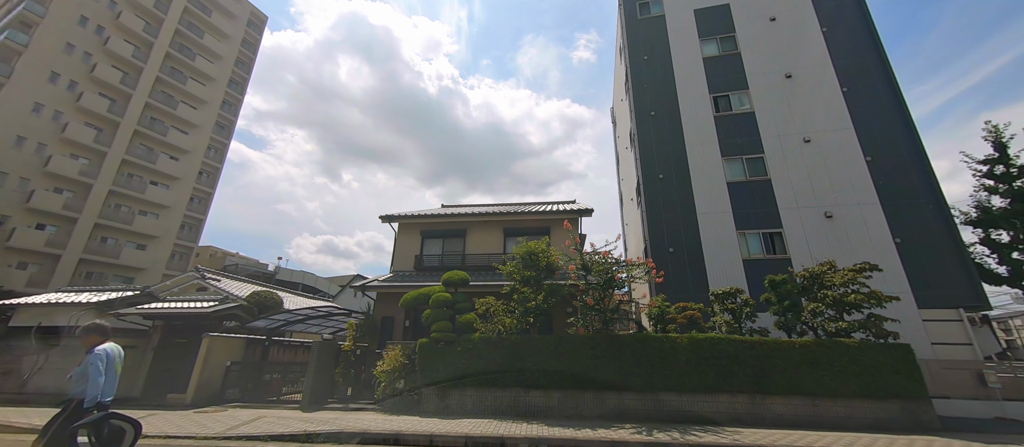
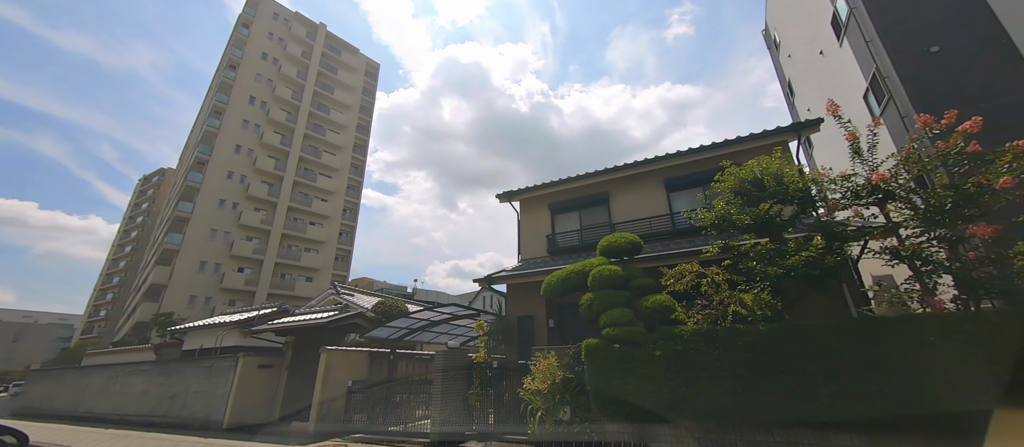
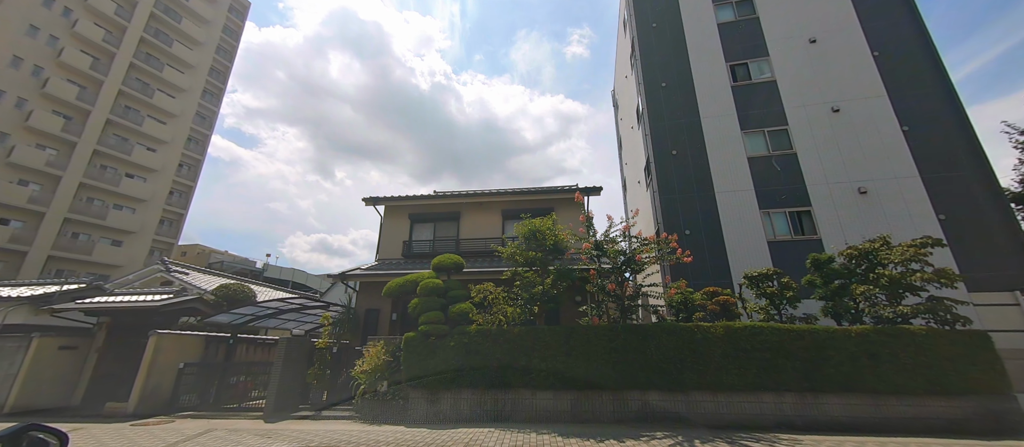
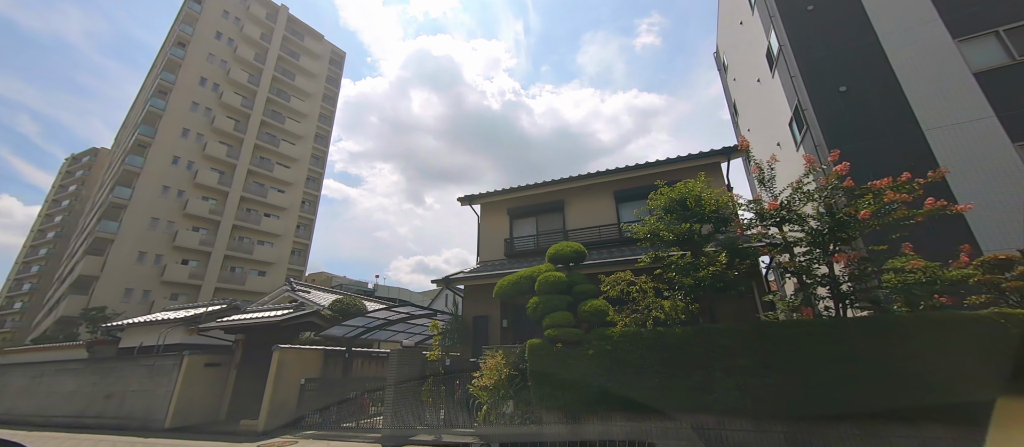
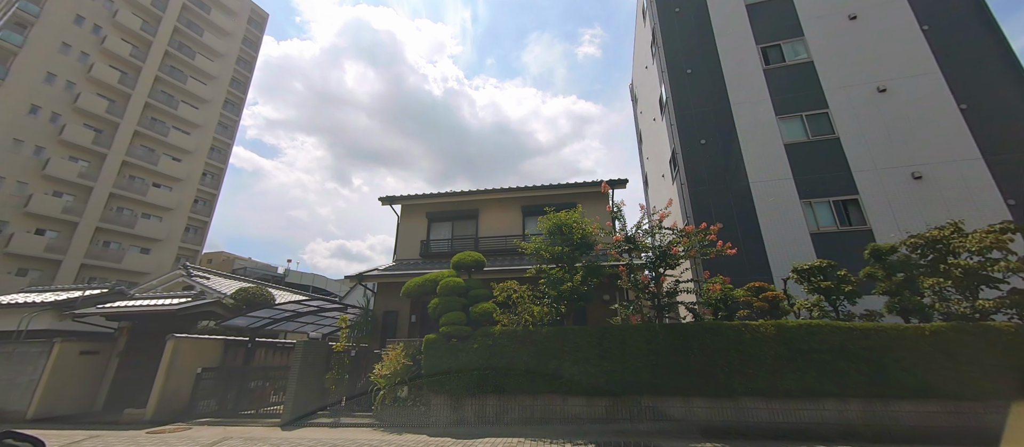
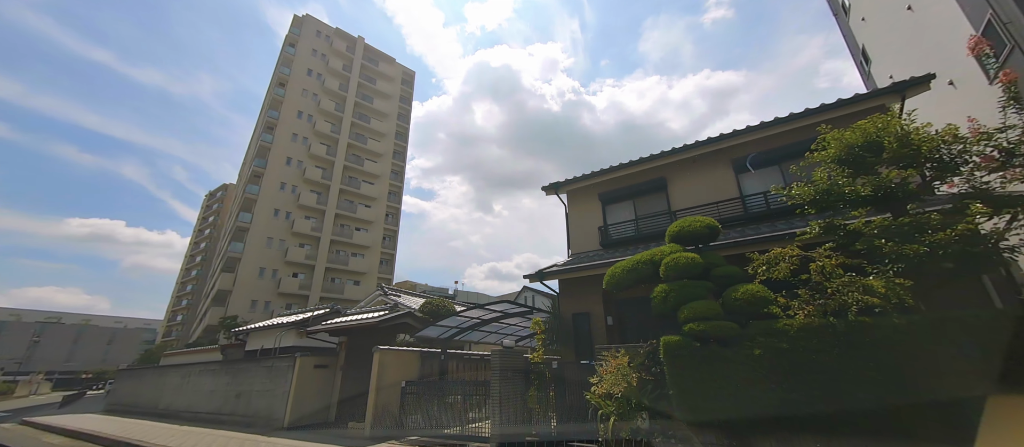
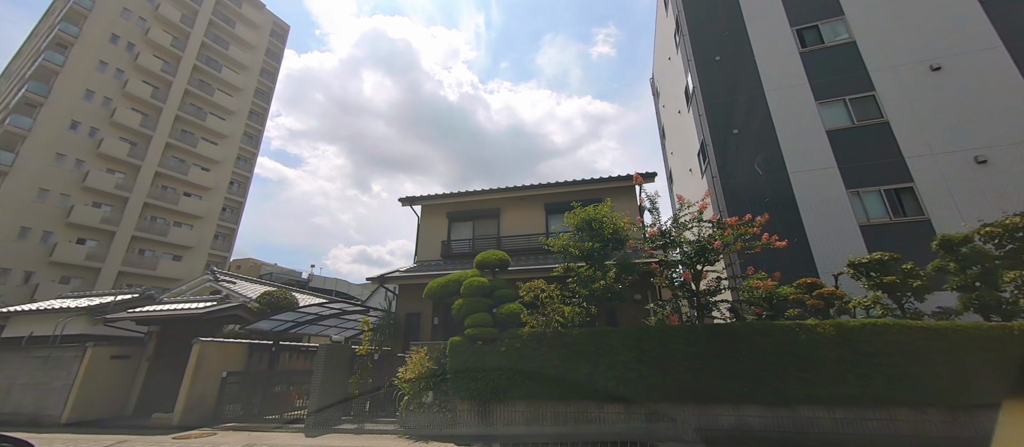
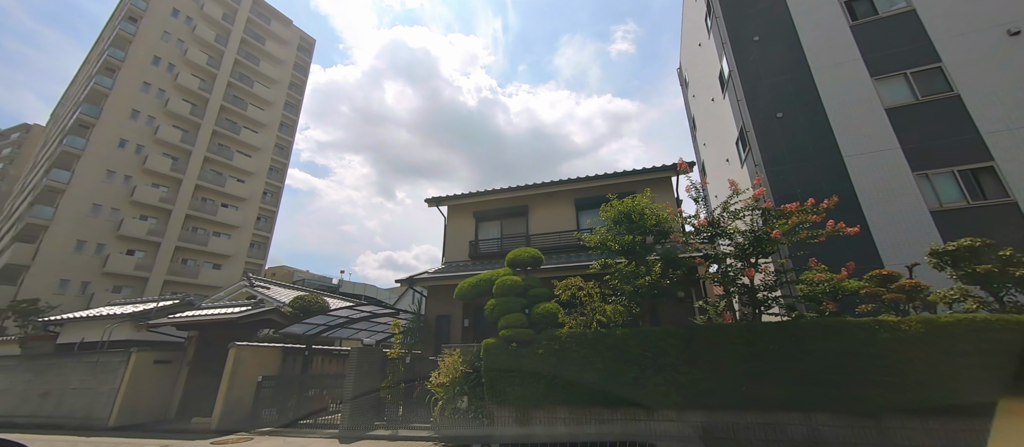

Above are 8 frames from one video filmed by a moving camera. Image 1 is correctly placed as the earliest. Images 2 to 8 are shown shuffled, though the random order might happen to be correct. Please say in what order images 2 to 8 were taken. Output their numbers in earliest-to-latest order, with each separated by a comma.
3, 5, 7, 8, 4, 2, 6
